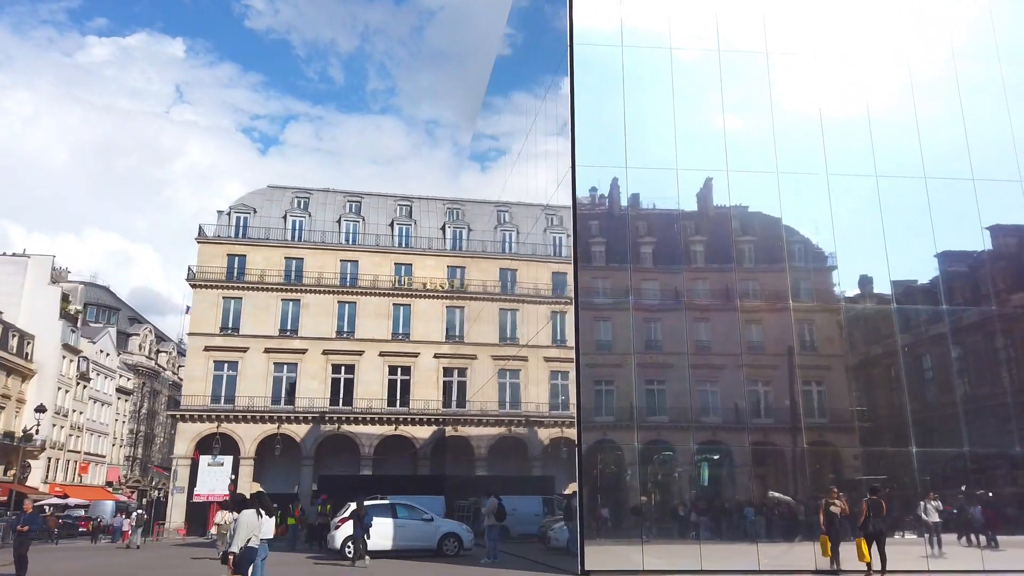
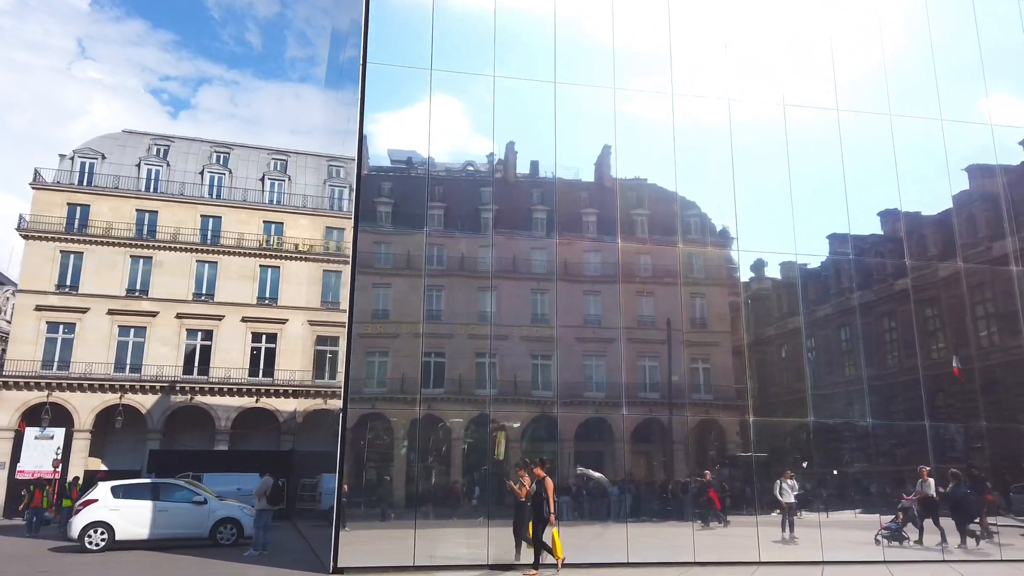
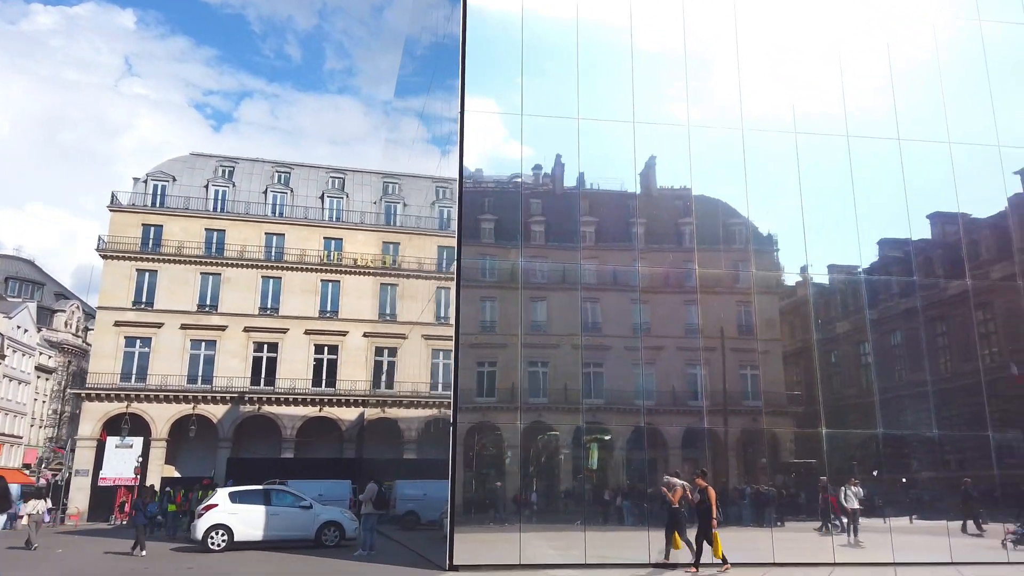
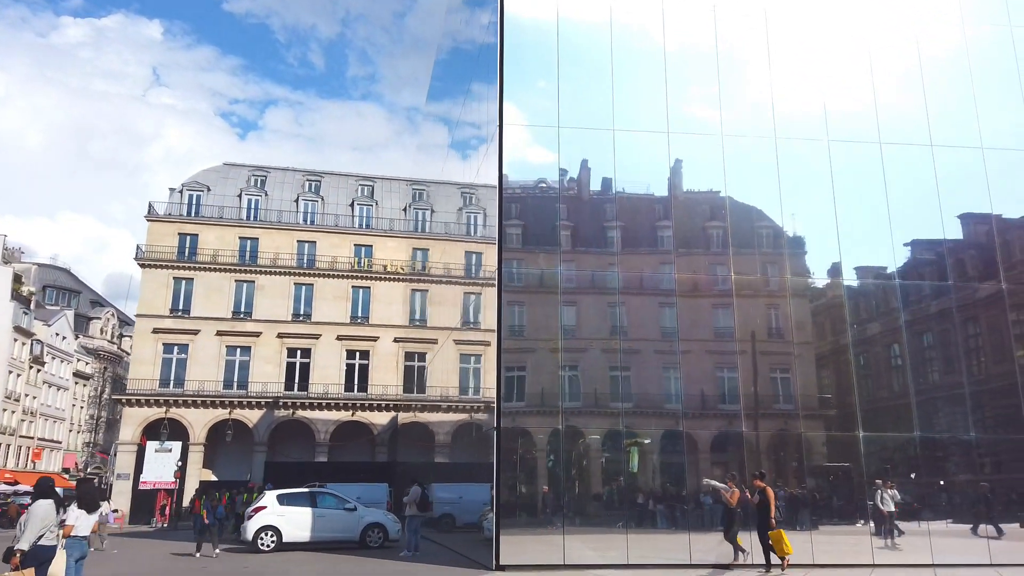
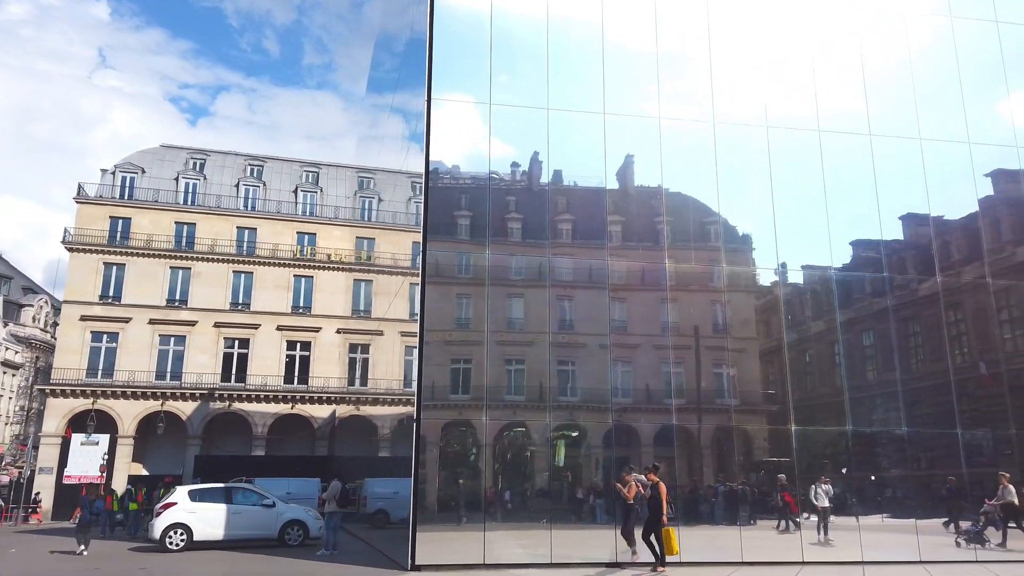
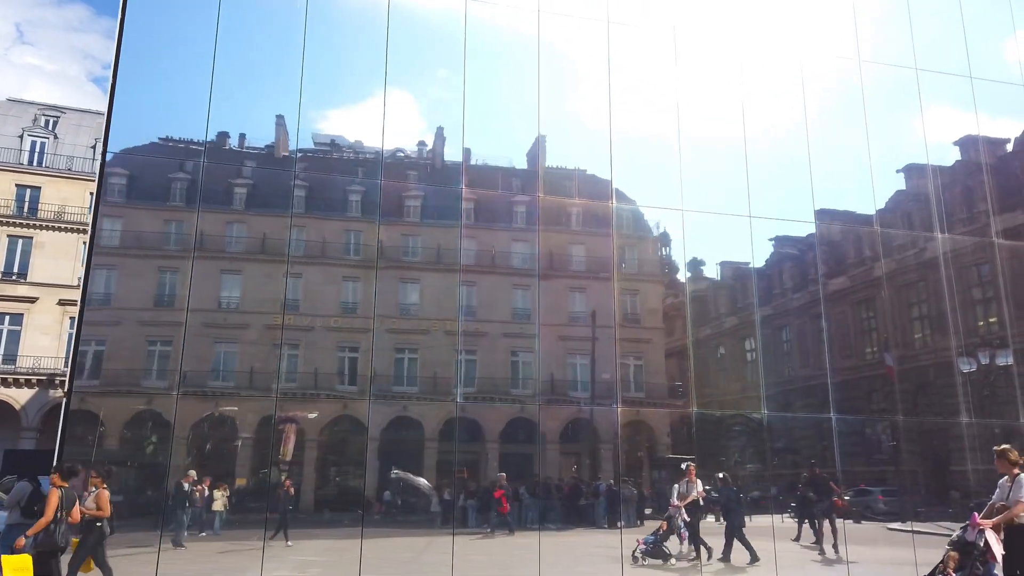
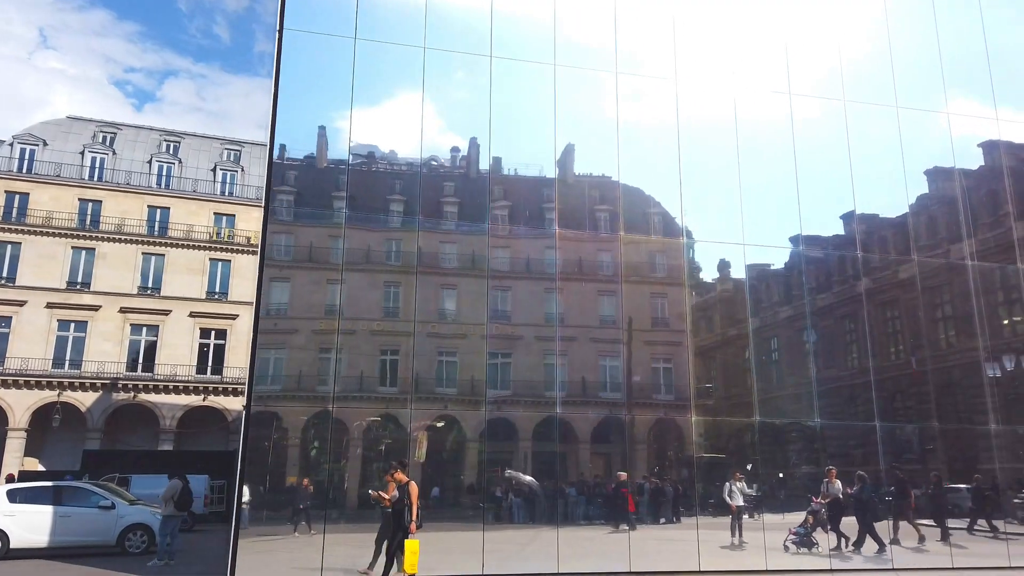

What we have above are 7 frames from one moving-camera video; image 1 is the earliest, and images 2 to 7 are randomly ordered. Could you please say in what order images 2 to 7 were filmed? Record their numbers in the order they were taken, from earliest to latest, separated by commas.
4, 3, 5, 2, 7, 6
